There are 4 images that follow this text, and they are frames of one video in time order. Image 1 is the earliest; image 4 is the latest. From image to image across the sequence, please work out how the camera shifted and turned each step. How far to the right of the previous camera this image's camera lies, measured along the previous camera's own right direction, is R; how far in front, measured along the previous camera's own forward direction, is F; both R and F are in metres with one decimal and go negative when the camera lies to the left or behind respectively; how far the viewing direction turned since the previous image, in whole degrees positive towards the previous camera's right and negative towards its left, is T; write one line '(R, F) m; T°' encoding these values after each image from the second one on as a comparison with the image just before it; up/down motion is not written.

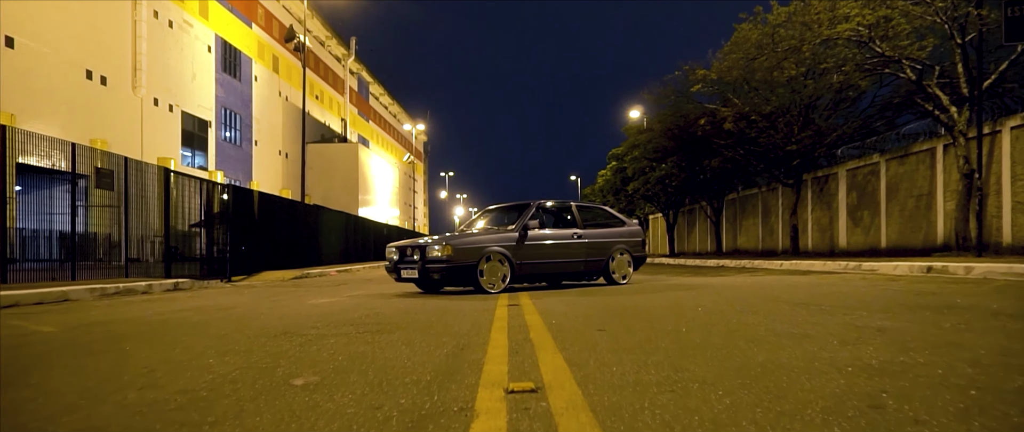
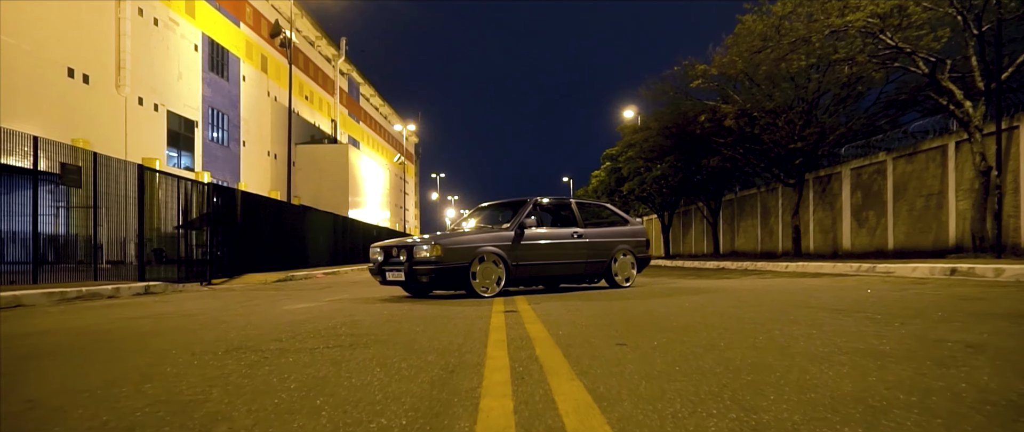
(-0.1, +1.0) m; +1°
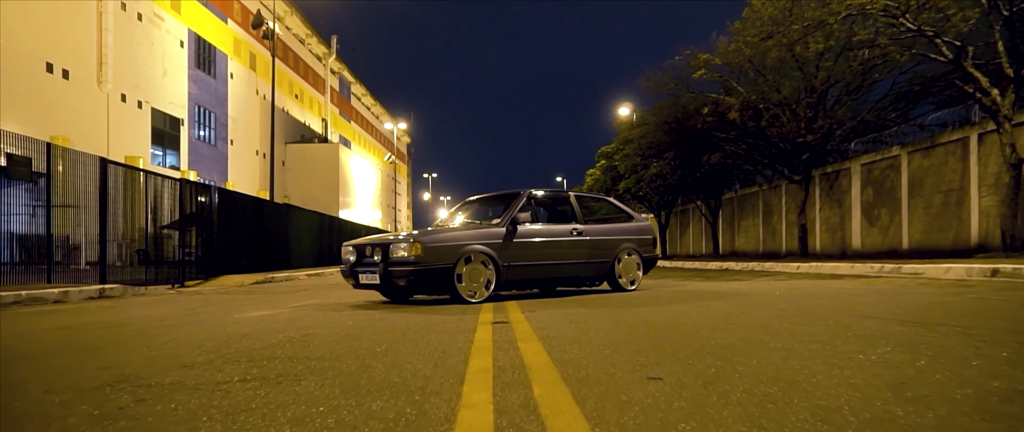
(0.0, +1.3) m; +1°
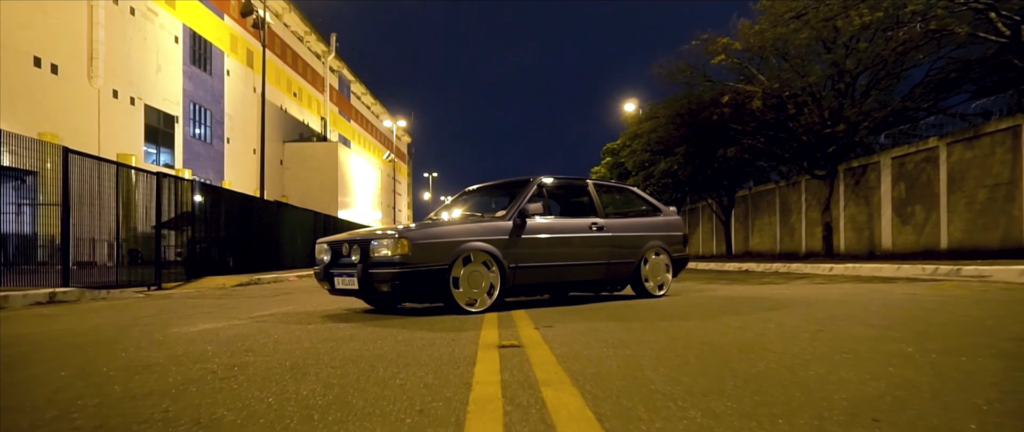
(-0.1, +1.7) m; 0°
